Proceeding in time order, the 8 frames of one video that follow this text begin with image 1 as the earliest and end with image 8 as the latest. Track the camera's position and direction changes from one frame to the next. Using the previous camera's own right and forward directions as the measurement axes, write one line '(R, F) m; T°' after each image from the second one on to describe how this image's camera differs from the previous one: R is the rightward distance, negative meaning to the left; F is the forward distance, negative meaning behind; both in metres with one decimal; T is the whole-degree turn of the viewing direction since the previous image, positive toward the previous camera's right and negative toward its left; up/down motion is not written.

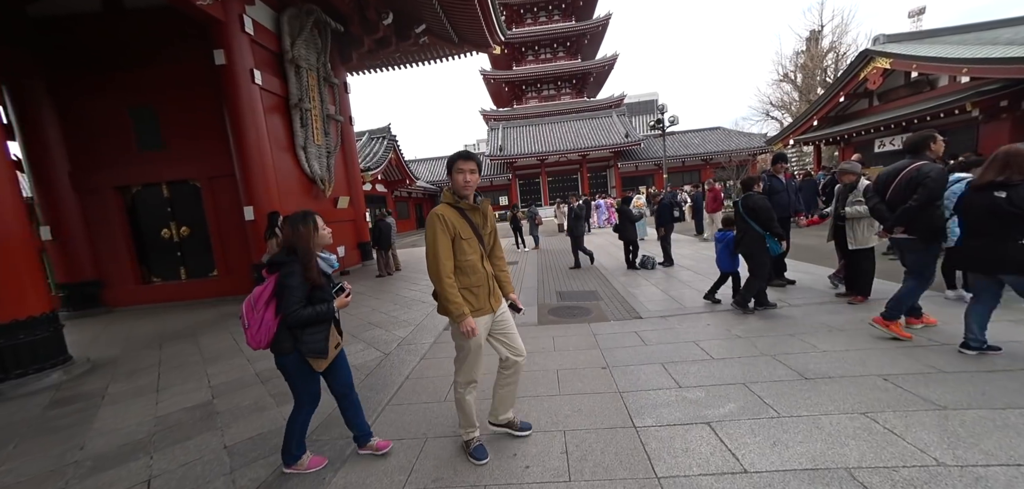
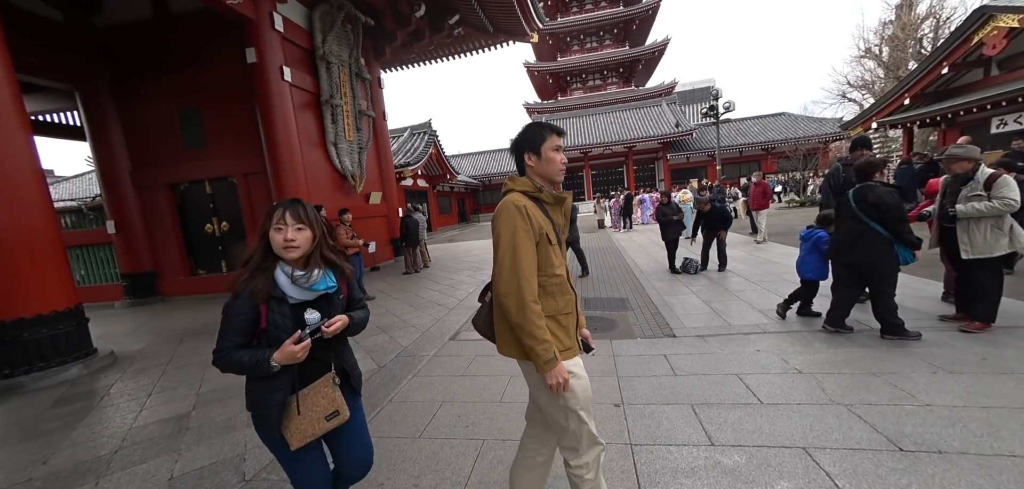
(+0.3, +0.5) m; -7°
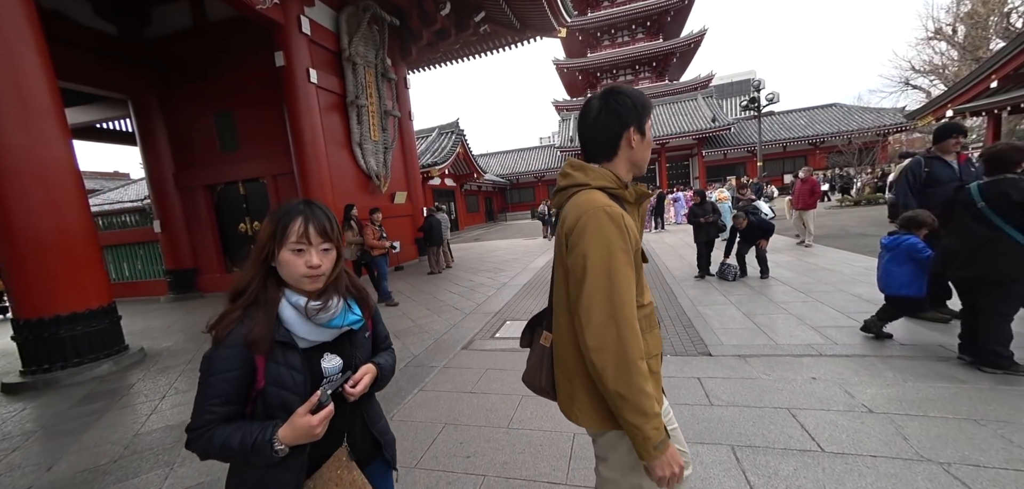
(+0.1, +0.3) m; -5°
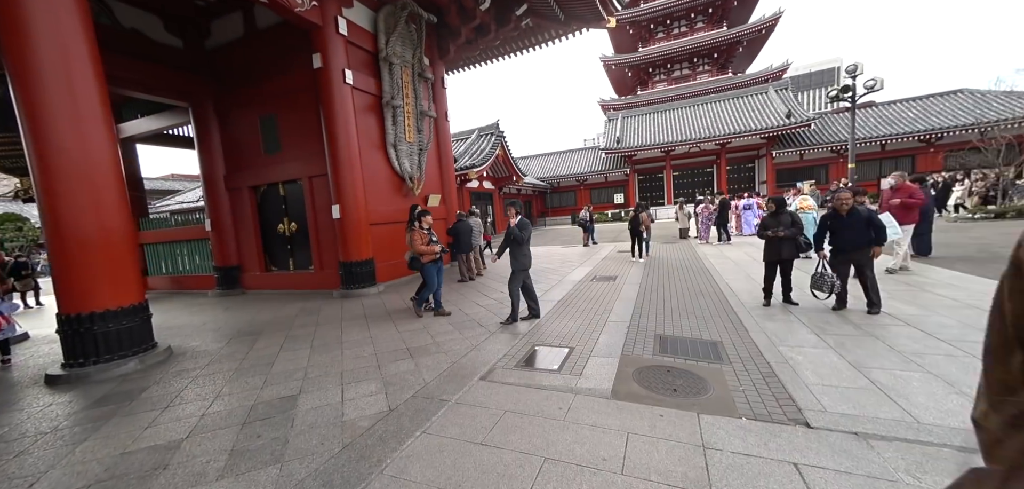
(+0.1, +0.5) m; -6°
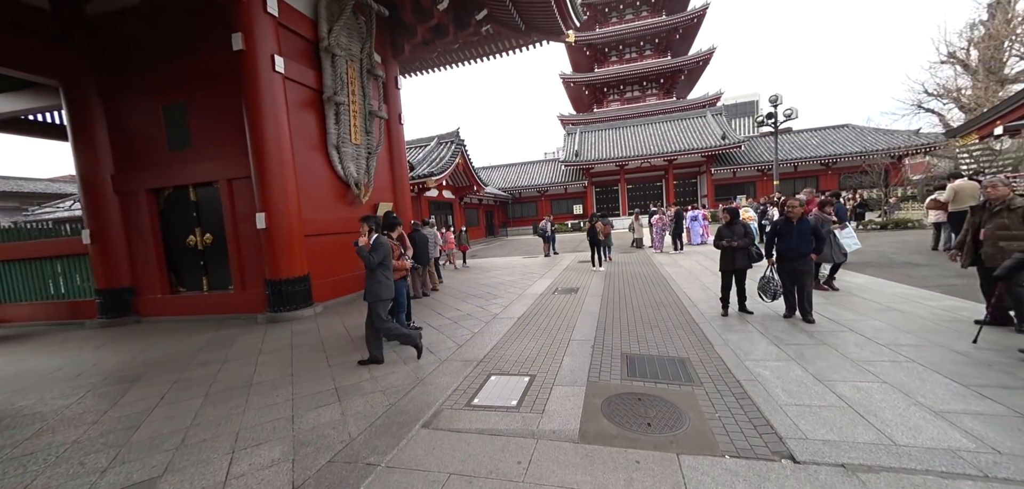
(+0.1, +0.5) m; +6°
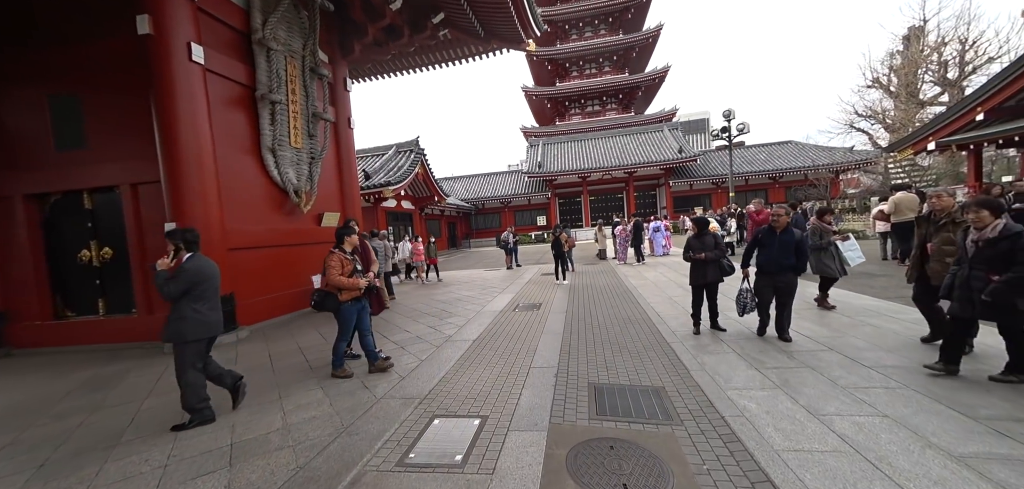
(+0.1, +0.5) m; +5°
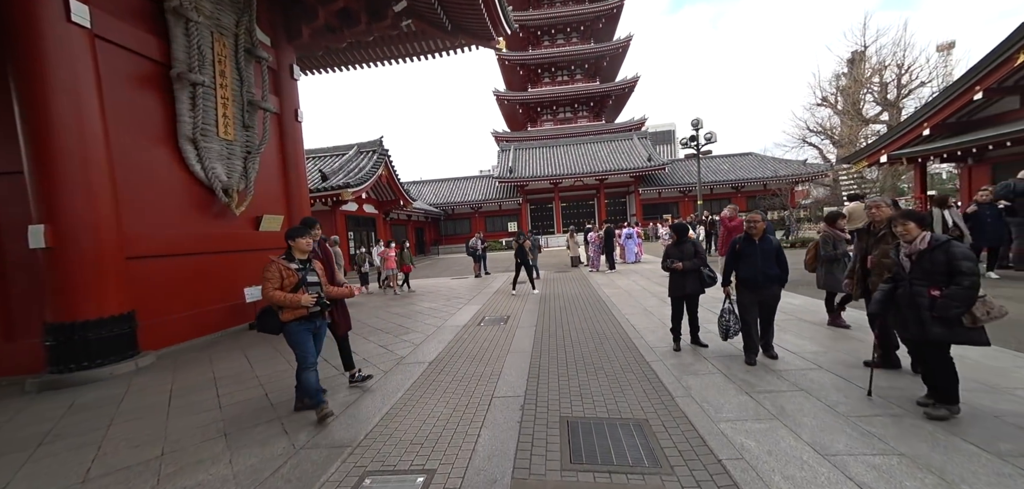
(+0.1, +0.5) m; +5°
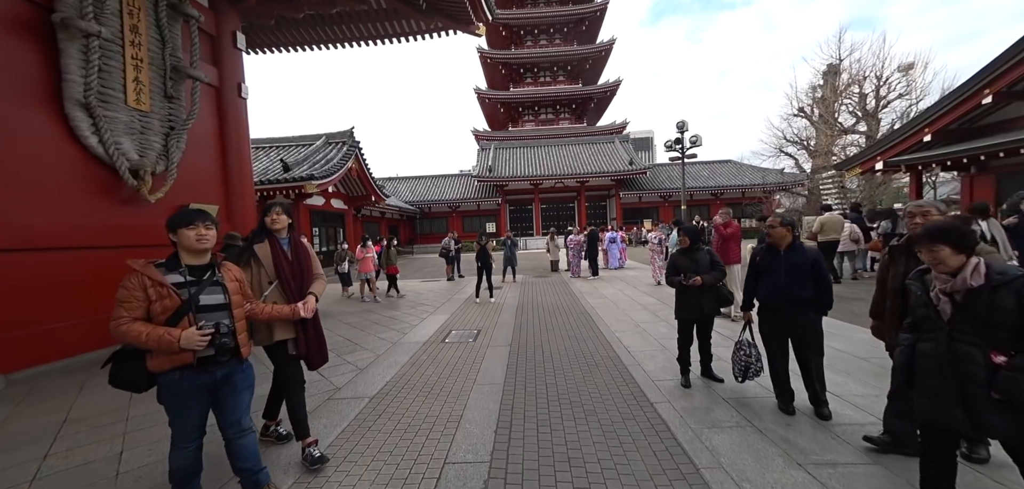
(+0.1, +0.9) m; +3°
